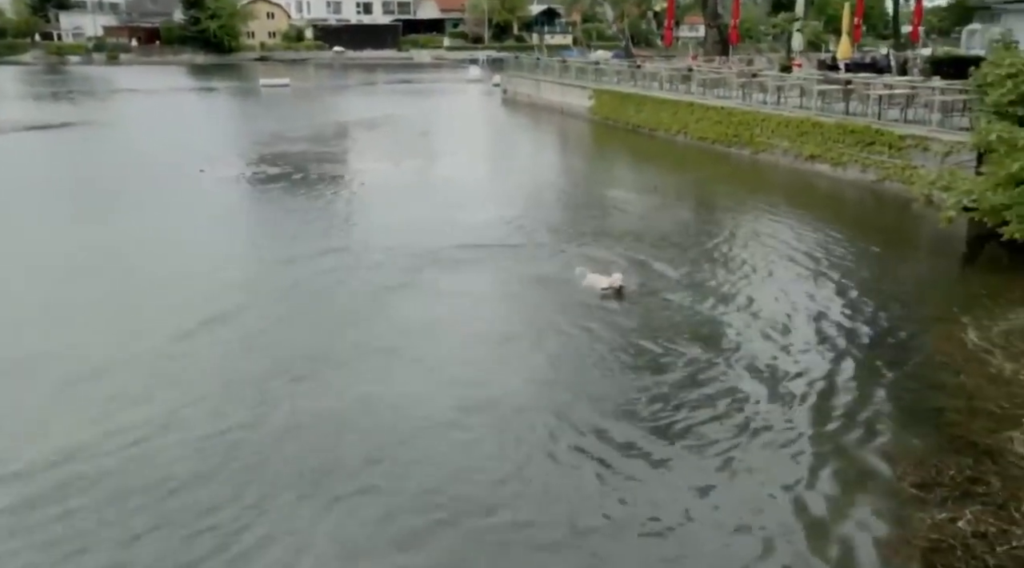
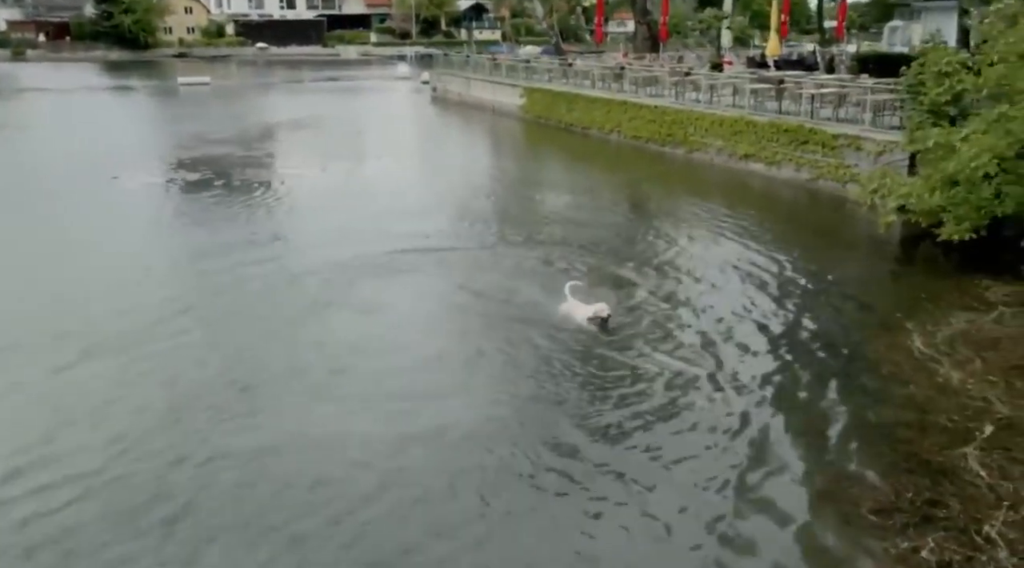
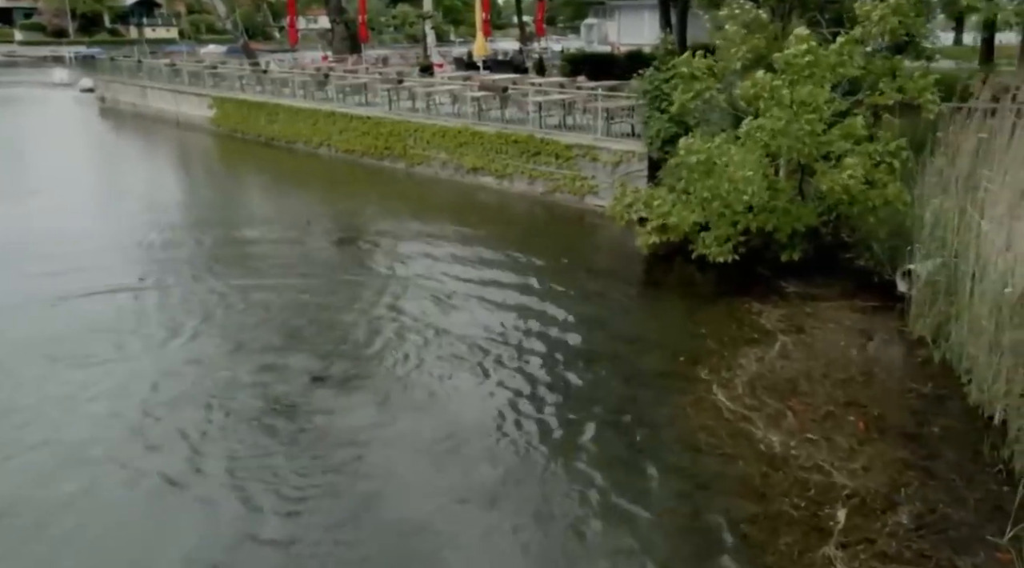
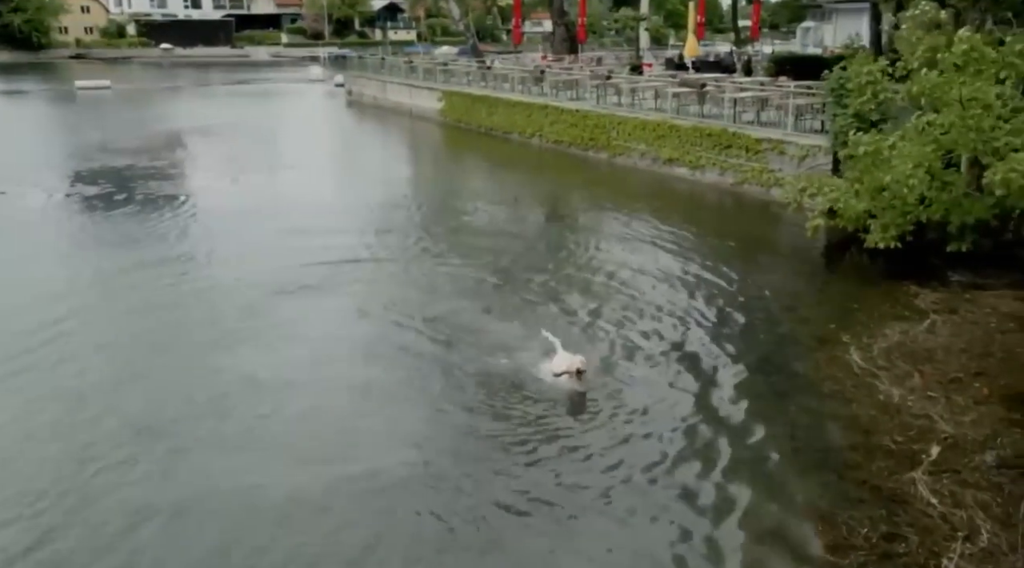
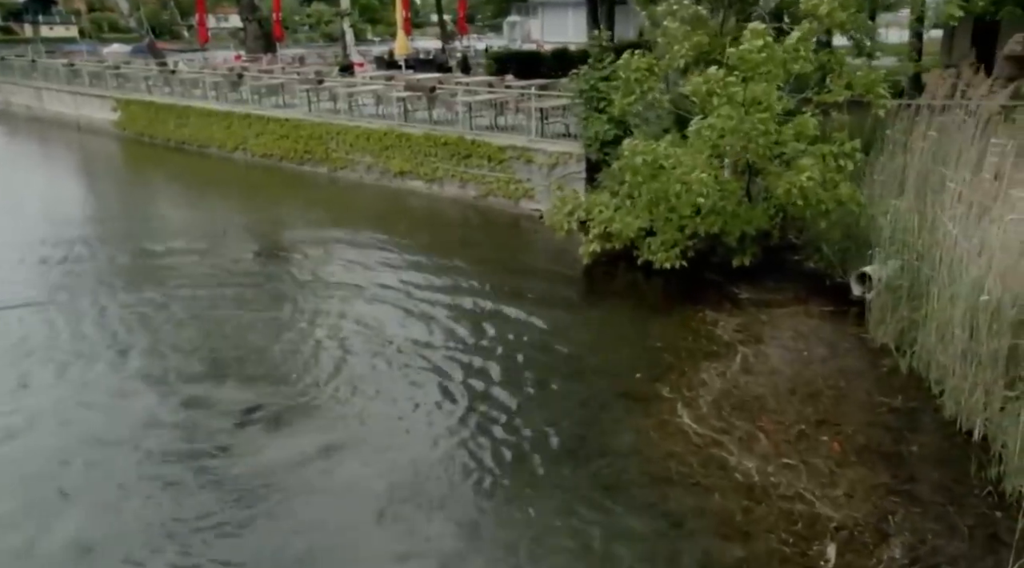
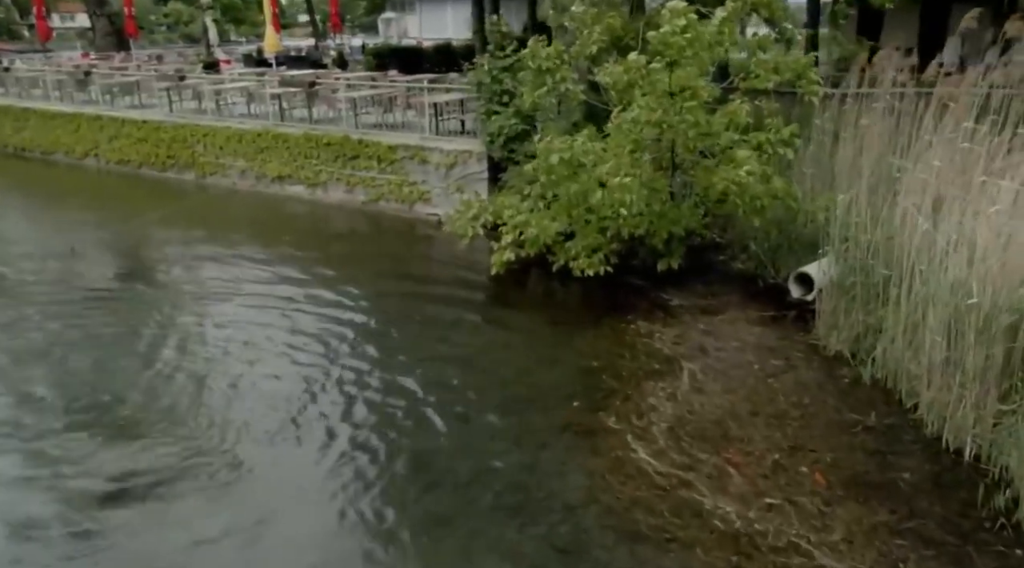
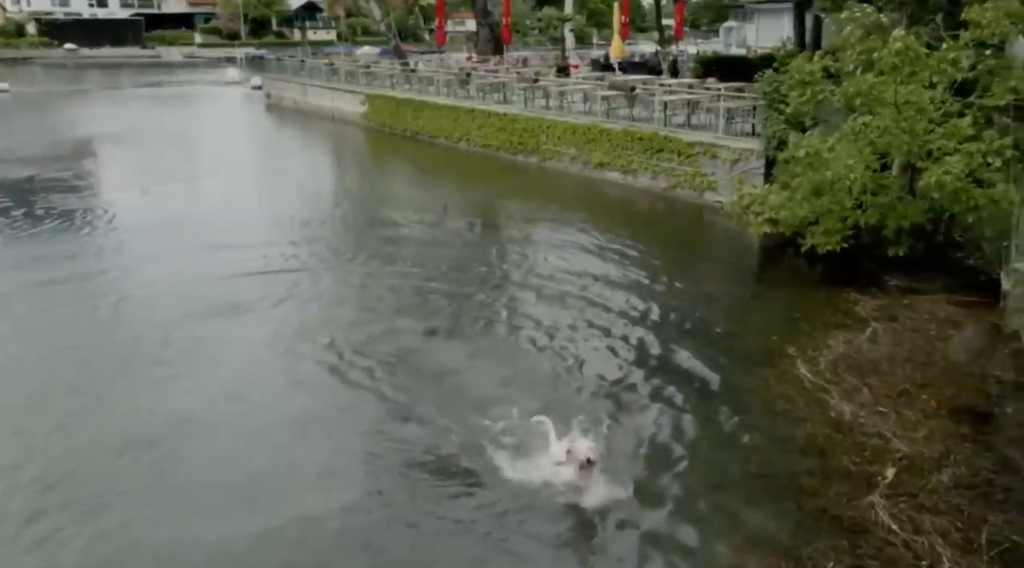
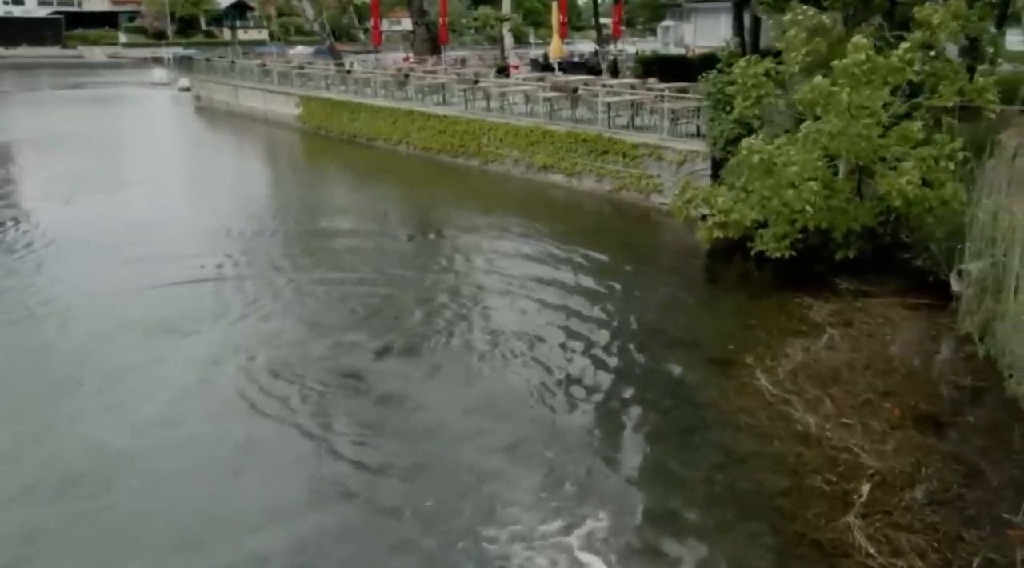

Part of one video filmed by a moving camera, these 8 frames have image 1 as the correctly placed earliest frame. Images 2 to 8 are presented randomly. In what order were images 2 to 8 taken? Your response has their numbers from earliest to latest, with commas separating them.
2, 4, 7, 8, 3, 5, 6
